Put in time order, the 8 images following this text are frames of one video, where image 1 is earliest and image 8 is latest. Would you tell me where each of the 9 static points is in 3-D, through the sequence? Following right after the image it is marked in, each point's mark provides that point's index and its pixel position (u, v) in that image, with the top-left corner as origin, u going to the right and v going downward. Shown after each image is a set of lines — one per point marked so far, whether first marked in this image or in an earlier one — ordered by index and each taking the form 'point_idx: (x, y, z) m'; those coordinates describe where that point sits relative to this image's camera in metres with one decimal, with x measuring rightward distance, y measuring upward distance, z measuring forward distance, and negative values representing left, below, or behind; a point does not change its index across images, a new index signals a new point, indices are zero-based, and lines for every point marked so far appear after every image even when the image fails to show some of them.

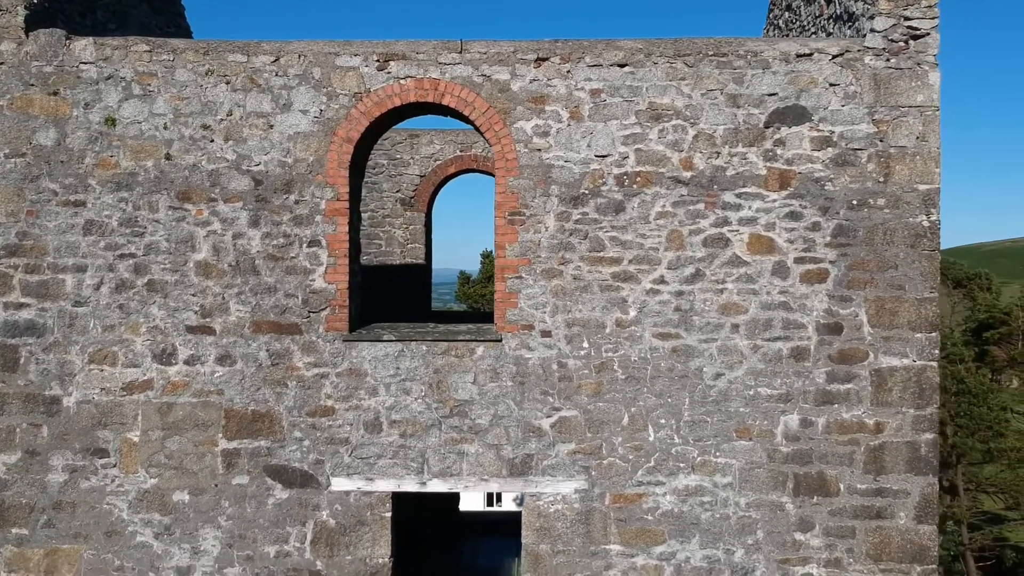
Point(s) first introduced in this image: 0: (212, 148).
0: (-2.0, +0.9, +4.8) m
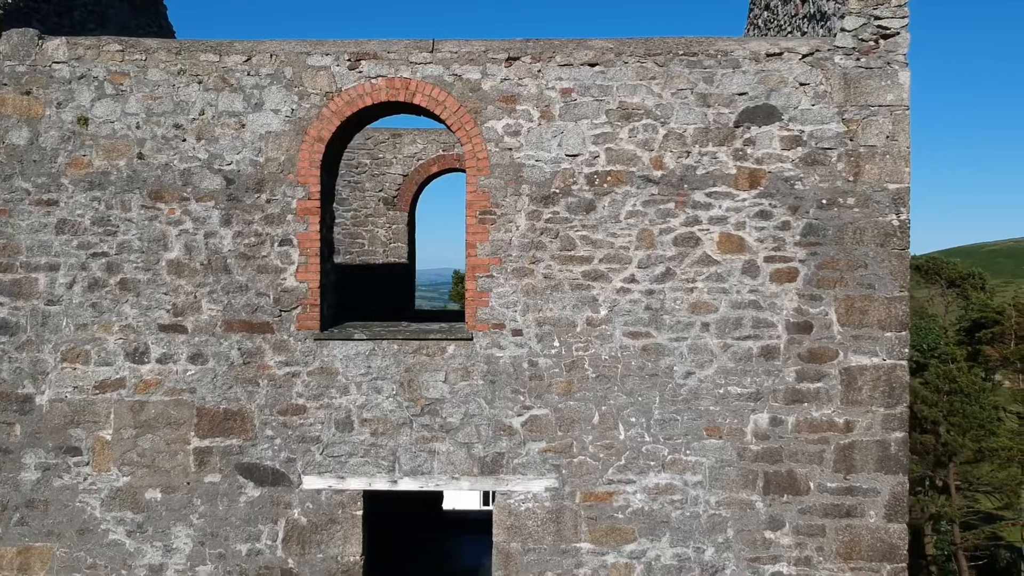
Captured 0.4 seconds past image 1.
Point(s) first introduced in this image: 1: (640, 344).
0: (-2.2, +0.9, +4.8) m
1: (+0.8, -0.4, +4.8) m
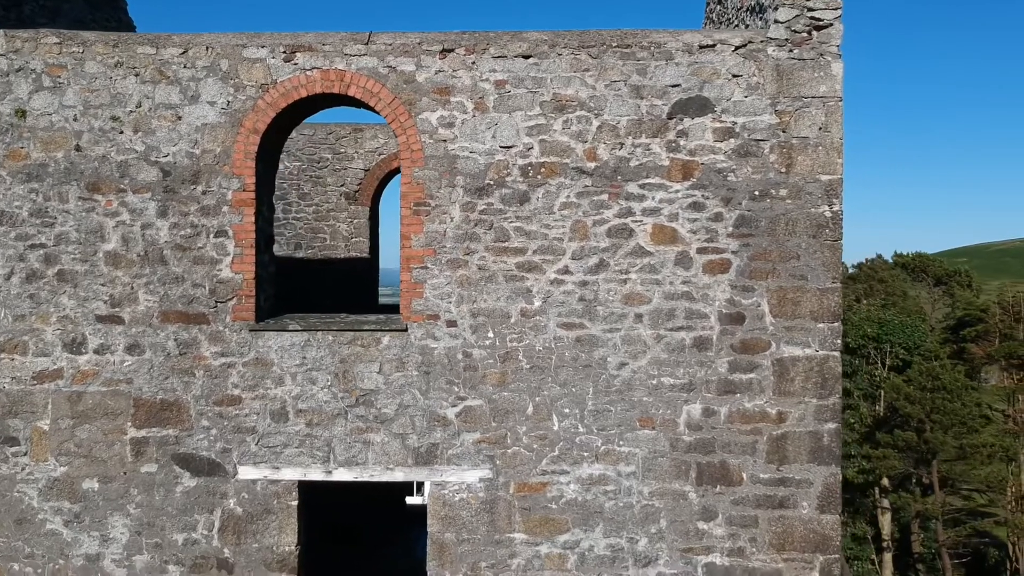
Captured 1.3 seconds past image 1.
0: (-2.7, +1.0, +4.9) m
1: (+0.4, -0.3, +4.8) m
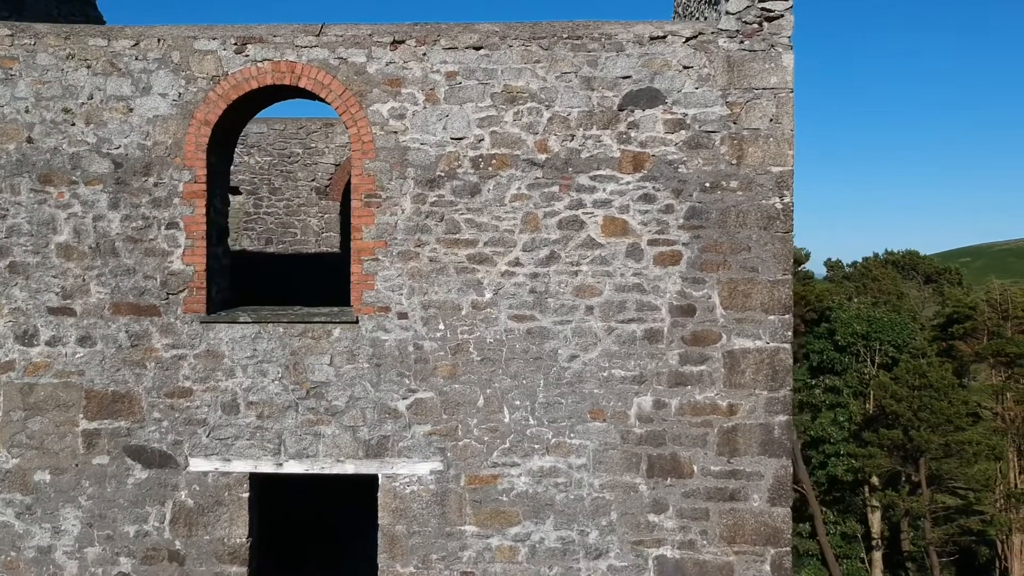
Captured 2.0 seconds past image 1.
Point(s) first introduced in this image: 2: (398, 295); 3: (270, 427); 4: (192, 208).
0: (-3.0, +1.1, +4.9) m
1: (+0.1, -0.3, +4.8) m
2: (-0.8, 0.0, +4.8) m
3: (-1.6, -0.9, +4.8) m
4: (-2.2, +0.5, +4.8) m
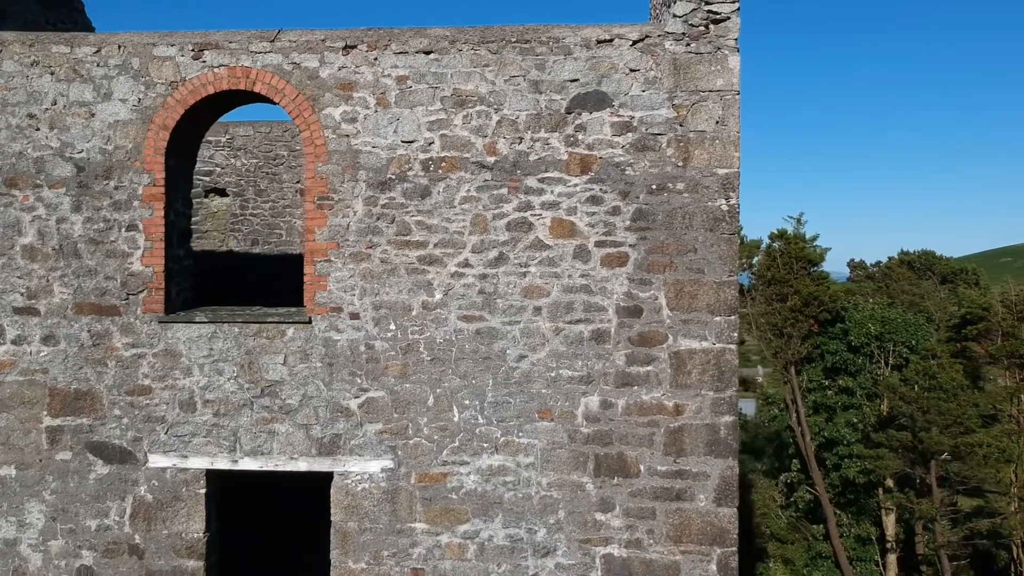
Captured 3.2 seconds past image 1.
0: (-3.3, +1.1, +5.0) m
1: (-0.3, -0.3, +4.8) m
2: (-1.1, -0.1, +4.9) m
3: (-2.0, -0.9, +4.9) m
4: (-2.5, +0.5, +5.0) m
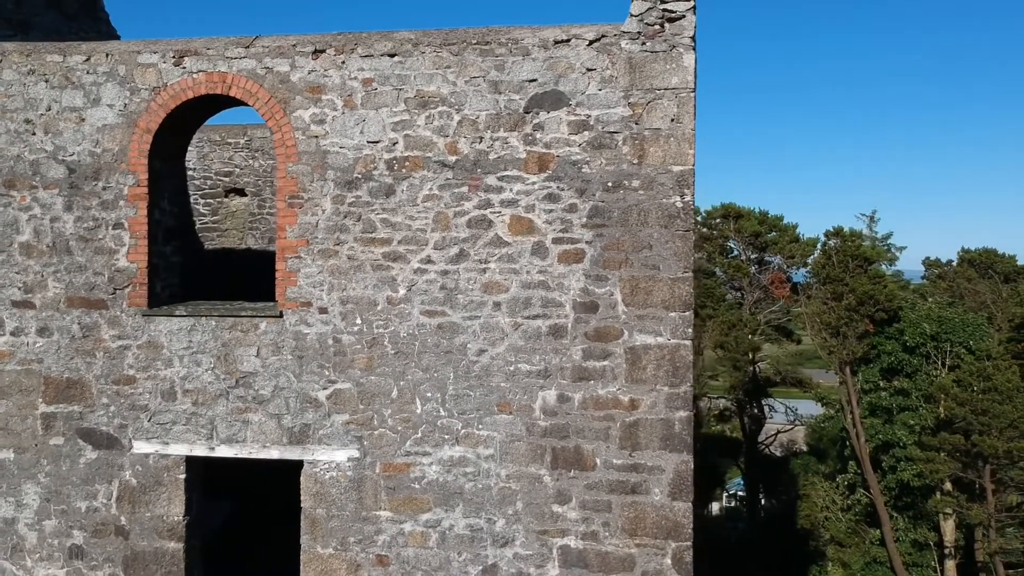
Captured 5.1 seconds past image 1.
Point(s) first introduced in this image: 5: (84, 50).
0: (-3.6, +1.1, +5.3) m
1: (-0.5, -0.2, +5.0) m
2: (-1.4, 0.0, +5.1) m
3: (-2.2, -0.9, +5.2) m
4: (-2.8, +0.6, +5.2) m
5: (-3.2, +1.8, +5.3) m
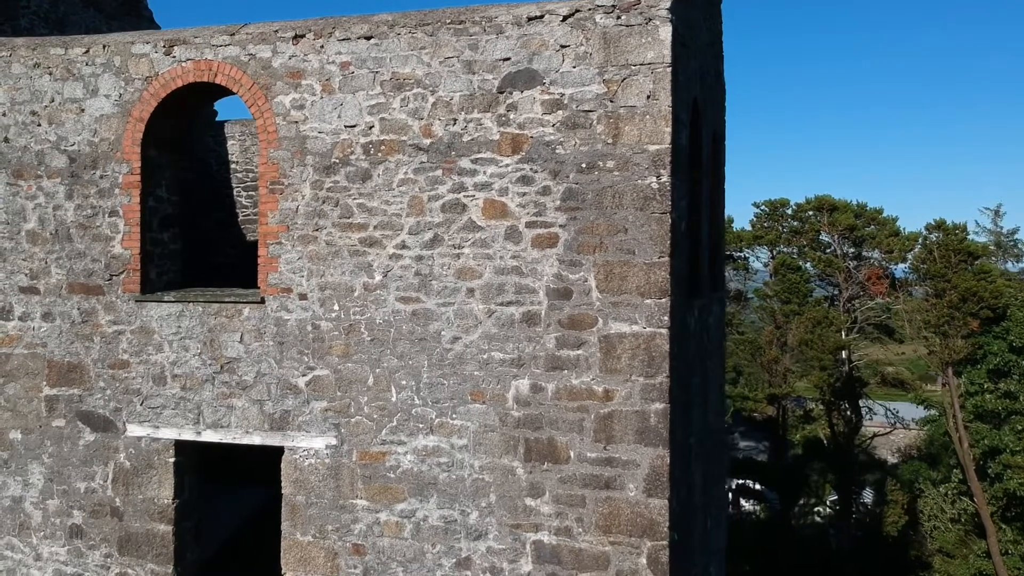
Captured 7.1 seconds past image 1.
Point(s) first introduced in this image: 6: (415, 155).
0: (-3.7, +1.2, +5.6) m
1: (-0.7, -0.1, +4.9) m
2: (-1.5, +0.1, +5.1) m
3: (-2.4, -0.8, +5.3) m
4: (-2.9, +0.7, +5.4) m
5: (-3.3, +1.8, +5.5) m
6: (-0.7, +0.9, +4.9) m
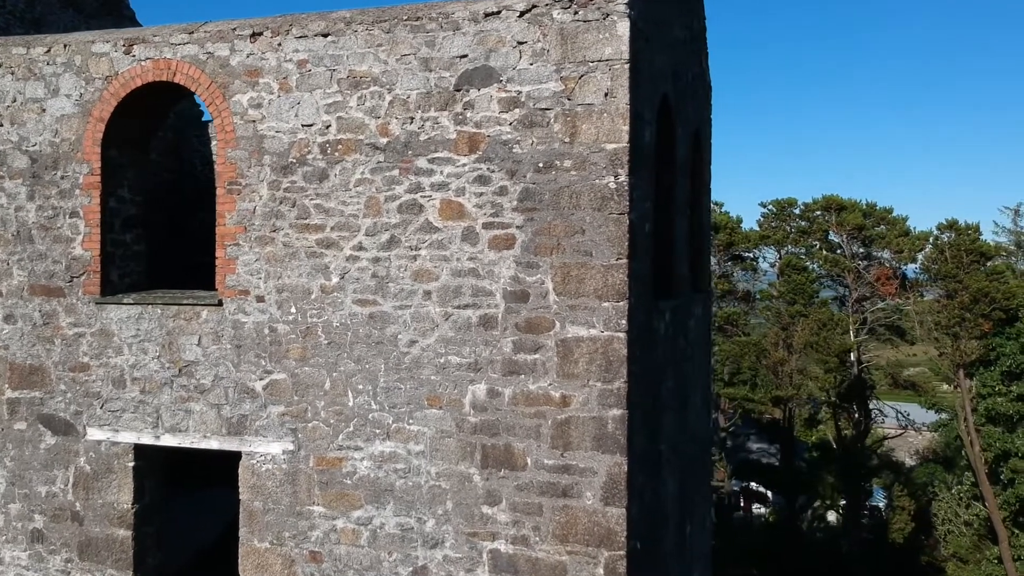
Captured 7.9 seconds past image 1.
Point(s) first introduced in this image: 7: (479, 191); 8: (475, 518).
0: (-3.9, +1.2, +5.5) m
1: (-1.0, -0.2, +4.8) m
2: (-1.8, +0.1, +5.0) m
3: (-2.6, -0.8, +5.2) m
4: (-3.1, +0.6, +5.3) m
5: (-3.5, +1.8, +5.4) m
6: (-0.9, +0.9, +4.8) m
7: (-0.2, +0.6, +4.6) m
8: (-0.2, -1.5, +4.6) m
